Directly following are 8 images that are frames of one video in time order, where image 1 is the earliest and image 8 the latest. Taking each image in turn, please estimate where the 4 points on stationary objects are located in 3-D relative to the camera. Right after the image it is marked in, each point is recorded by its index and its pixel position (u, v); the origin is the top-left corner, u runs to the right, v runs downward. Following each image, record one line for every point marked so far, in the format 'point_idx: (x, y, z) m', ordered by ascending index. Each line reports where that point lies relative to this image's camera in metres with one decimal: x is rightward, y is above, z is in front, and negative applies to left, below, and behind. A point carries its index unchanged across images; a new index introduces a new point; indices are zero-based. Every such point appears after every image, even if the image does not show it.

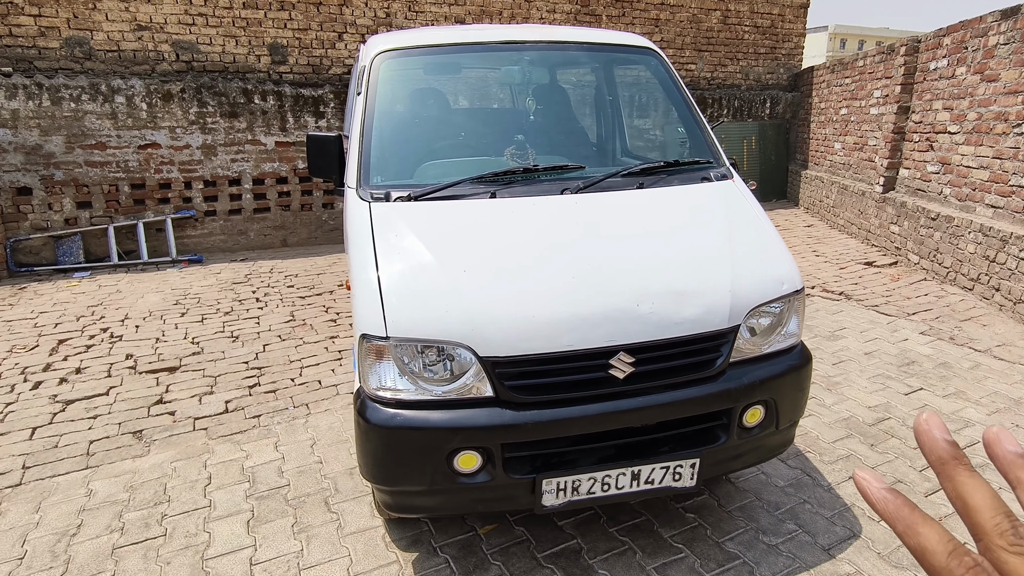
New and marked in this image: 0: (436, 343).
0: (-0.2, -0.2, +2.0) m
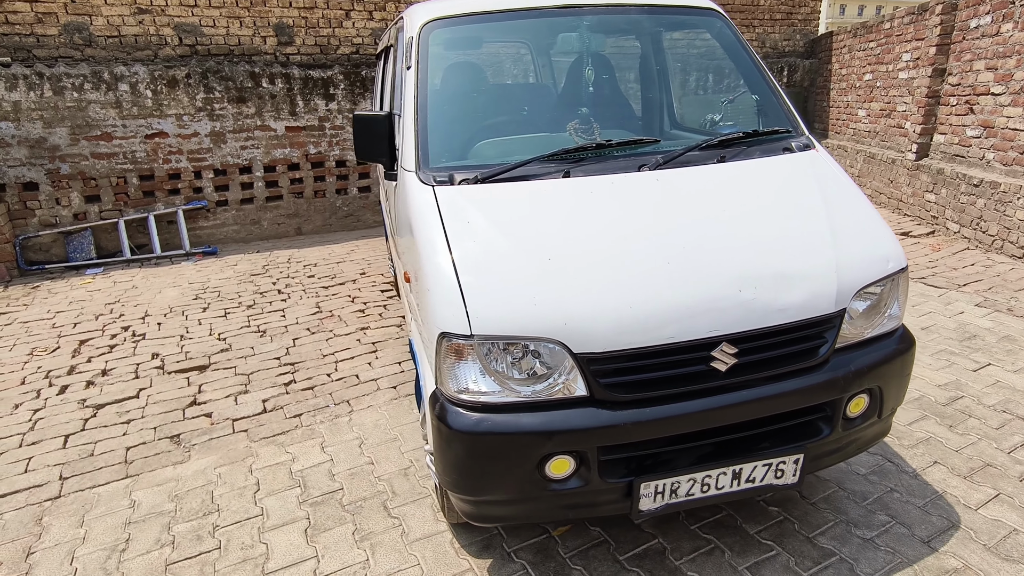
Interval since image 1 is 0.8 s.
0: (0.0, -0.2, +1.8) m
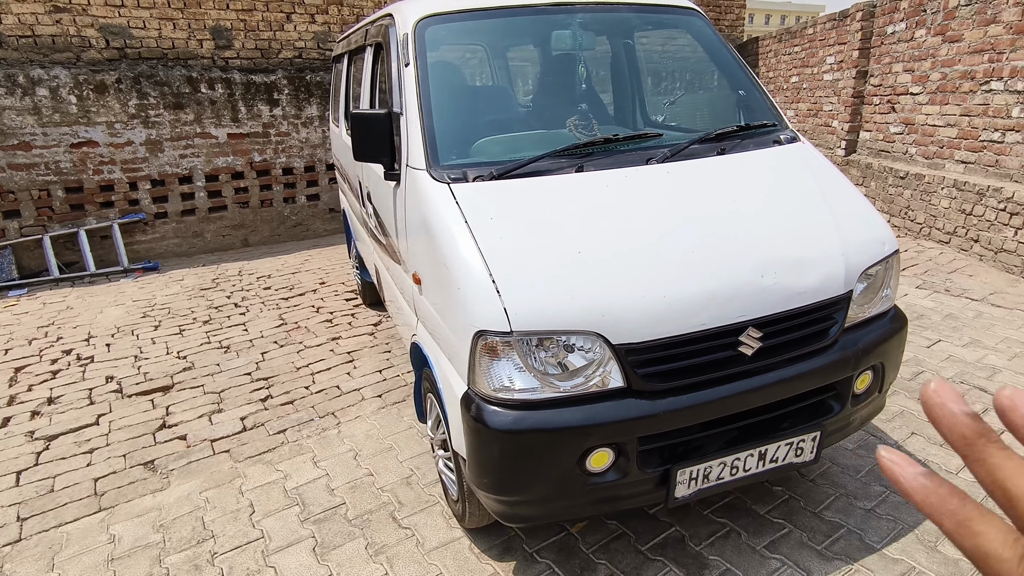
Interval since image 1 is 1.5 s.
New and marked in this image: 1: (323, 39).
0: (+0.2, -0.1, +1.8) m
1: (-2.4, +3.1, +7.3) m
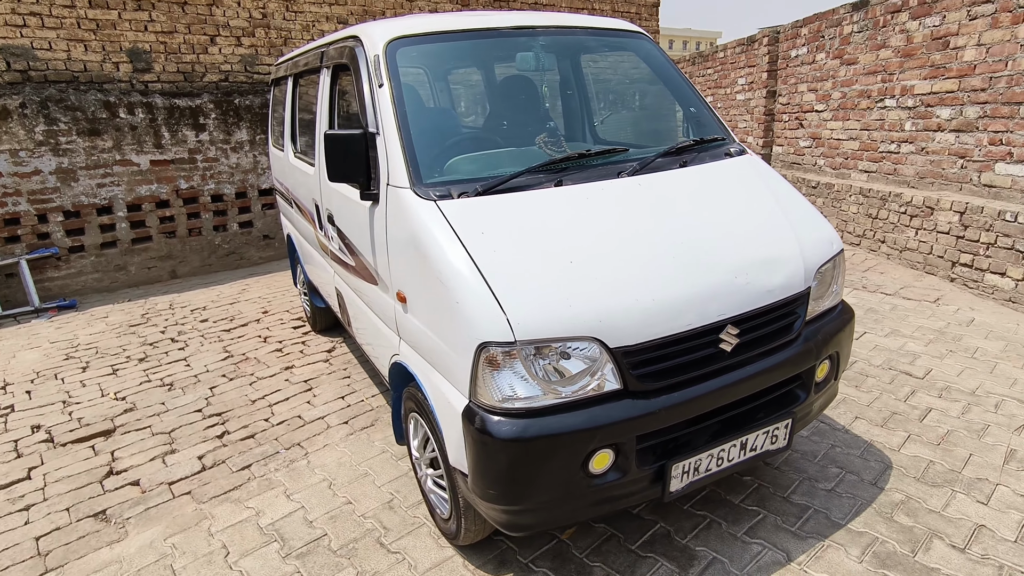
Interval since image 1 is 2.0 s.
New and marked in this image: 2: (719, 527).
0: (+0.2, -0.2, +1.8) m
1: (-3.2, +2.8, +7.1) m
2: (+0.9, -1.0, +2.5) m
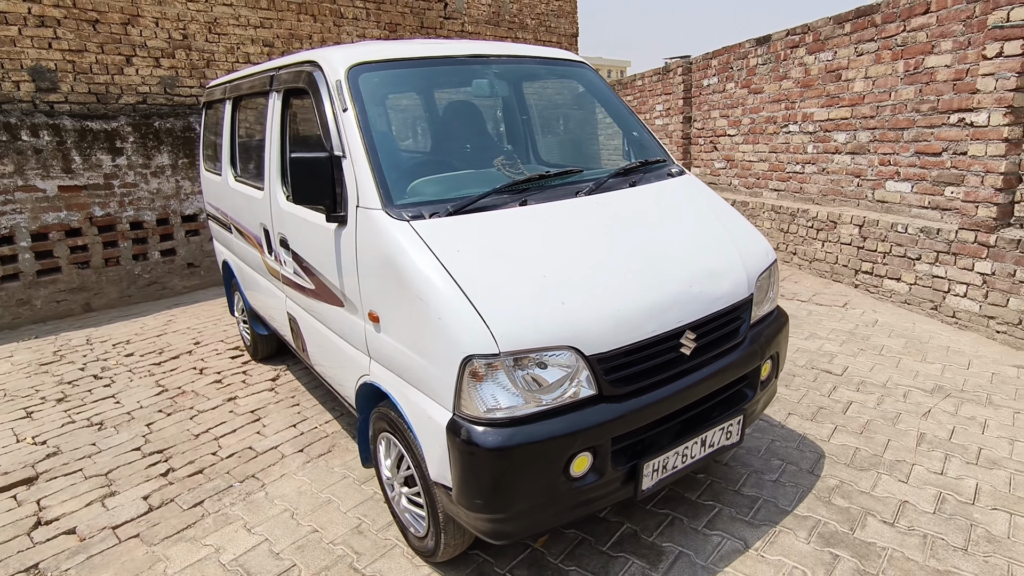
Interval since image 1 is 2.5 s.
0: (+0.1, -0.2, +1.9) m
1: (-4.0, +2.4, +6.8) m
2: (+0.8, -1.1, +2.7) m
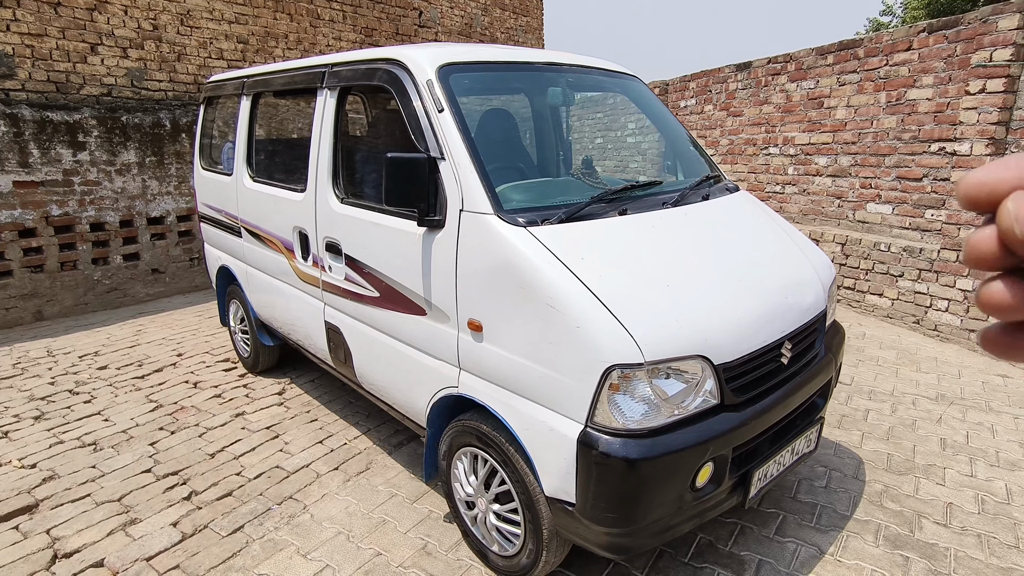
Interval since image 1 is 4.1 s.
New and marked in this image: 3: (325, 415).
0: (+0.5, -0.2, +1.9) m
1: (-4.1, +2.3, +6.4) m
2: (+1.1, -1.1, +2.7) m
3: (-1.2, -0.8, +3.8) m
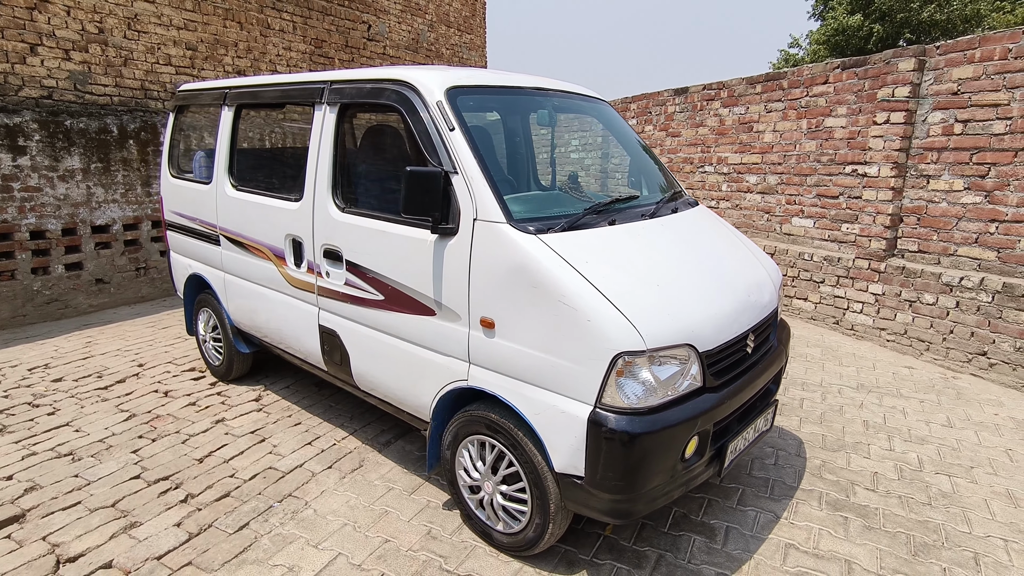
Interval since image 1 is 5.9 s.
0: (+0.6, -0.2, +2.2) m
1: (-4.6, +2.2, +6.2) m
2: (+1.1, -1.1, +3.1) m
3: (-1.4, -0.9, +3.9) m
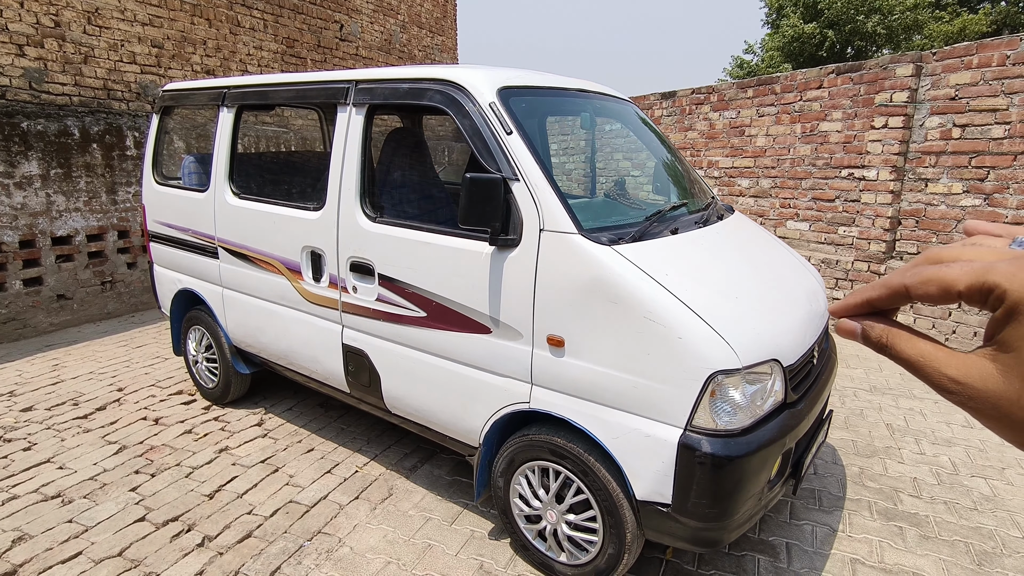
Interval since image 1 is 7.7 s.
0: (+0.9, -0.3, +2.1) m
1: (-4.6, +2.0, +5.7) m
2: (+1.3, -1.2, +3.0) m
3: (-1.2, -1.0, +3.6) m
